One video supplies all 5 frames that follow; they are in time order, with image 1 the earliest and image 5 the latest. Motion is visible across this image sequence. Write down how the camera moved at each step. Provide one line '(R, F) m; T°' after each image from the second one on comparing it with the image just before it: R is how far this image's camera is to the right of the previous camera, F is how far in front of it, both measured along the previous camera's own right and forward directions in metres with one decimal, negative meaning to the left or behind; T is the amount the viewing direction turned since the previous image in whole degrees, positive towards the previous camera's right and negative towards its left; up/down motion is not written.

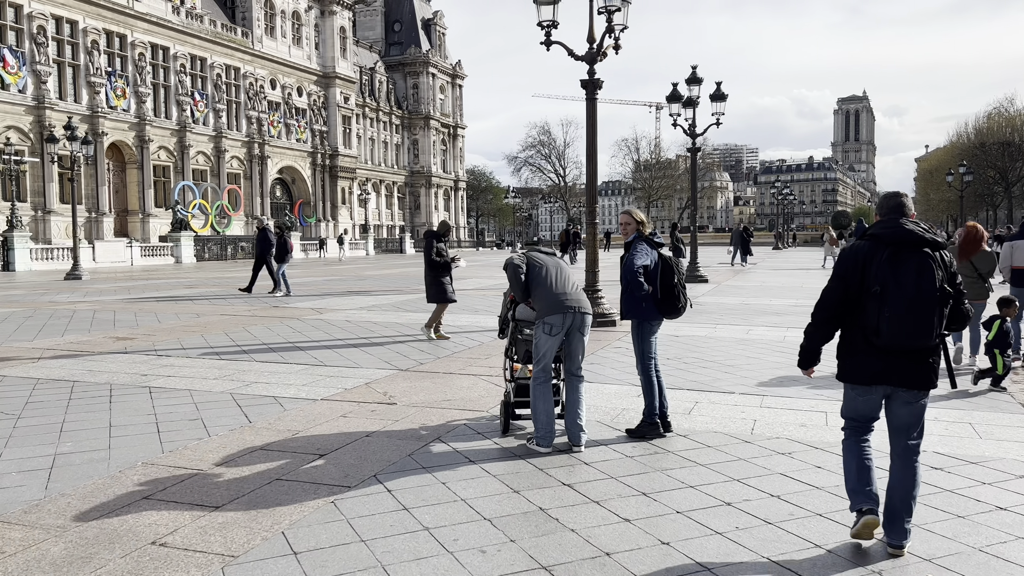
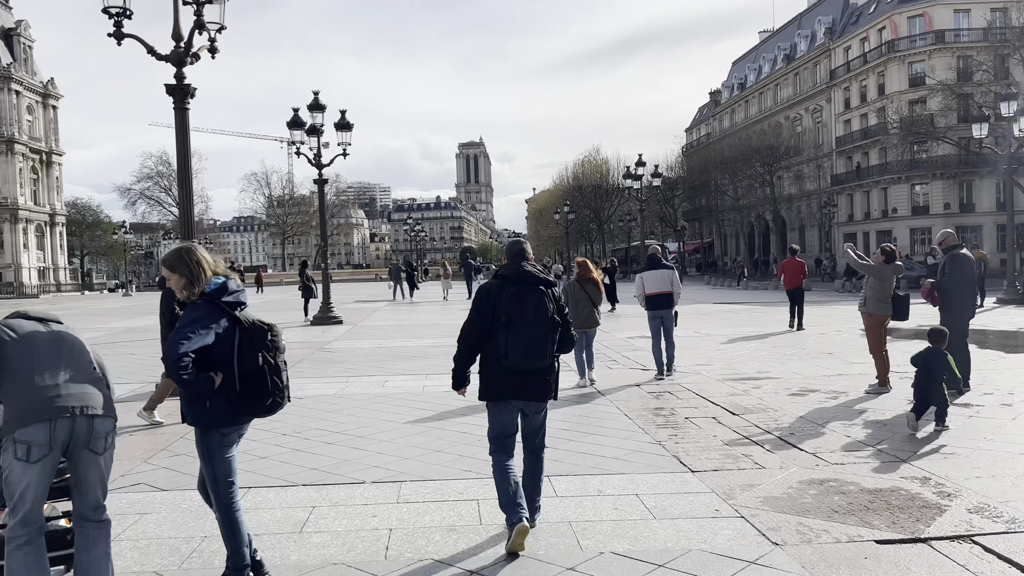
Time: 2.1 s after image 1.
(+0.6, +1.7) m; +25°
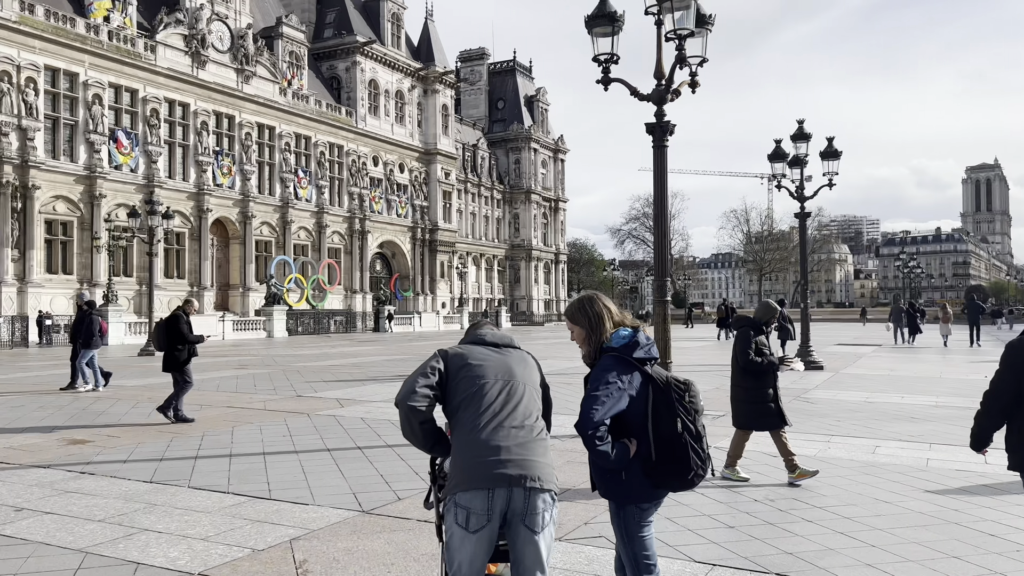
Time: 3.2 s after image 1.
(-0.2, +0.7) m; -33°
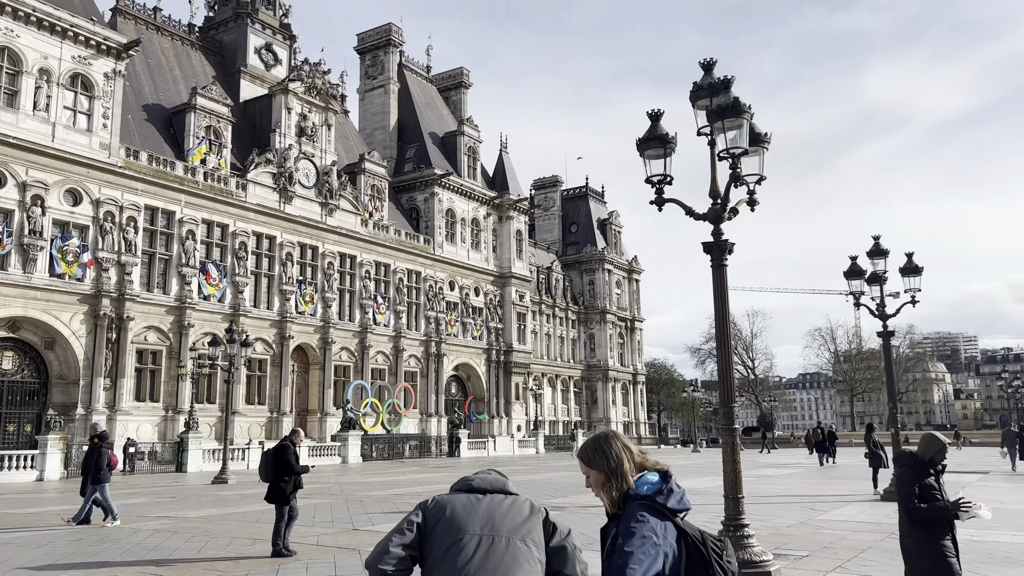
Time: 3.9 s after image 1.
(+0.3, +0.3) m; -5°
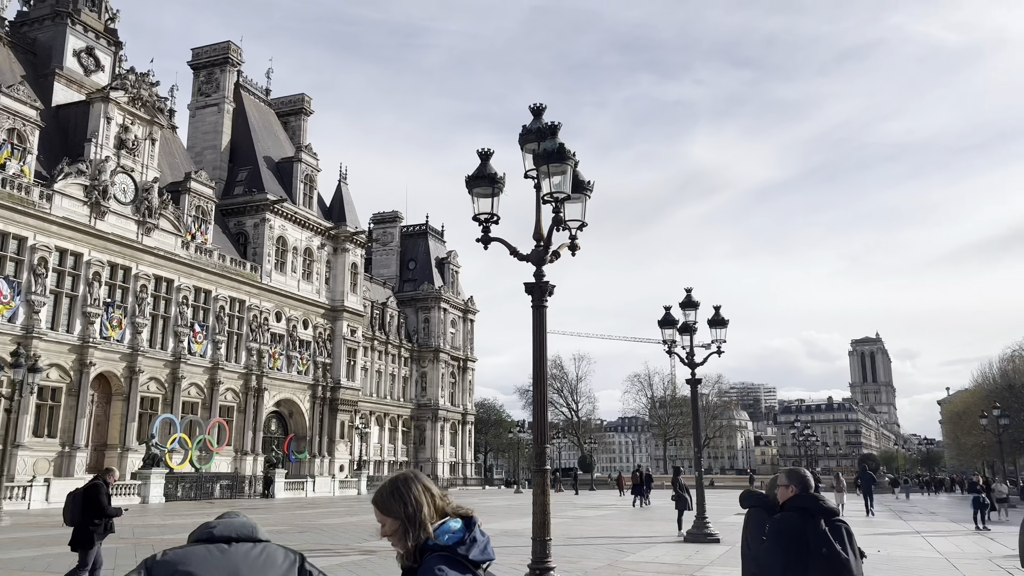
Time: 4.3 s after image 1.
(+0.2, +0.2) m; +12°
